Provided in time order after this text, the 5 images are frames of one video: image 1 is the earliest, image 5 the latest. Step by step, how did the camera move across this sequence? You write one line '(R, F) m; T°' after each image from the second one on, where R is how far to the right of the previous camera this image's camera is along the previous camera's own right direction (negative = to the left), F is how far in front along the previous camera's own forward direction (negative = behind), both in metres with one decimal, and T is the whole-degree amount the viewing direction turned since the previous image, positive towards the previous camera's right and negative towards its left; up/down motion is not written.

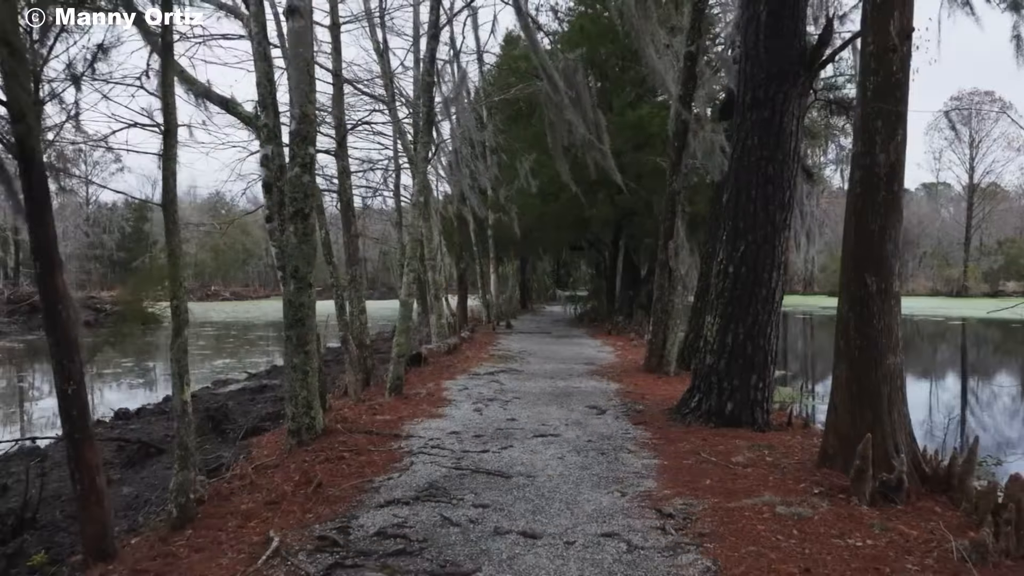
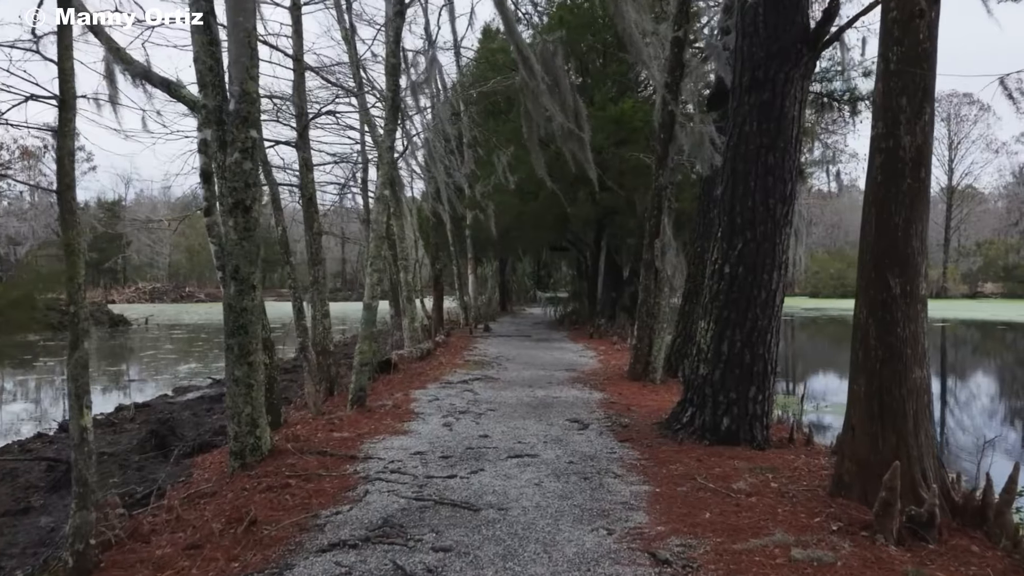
(+0.1, +0.7) m; +2°
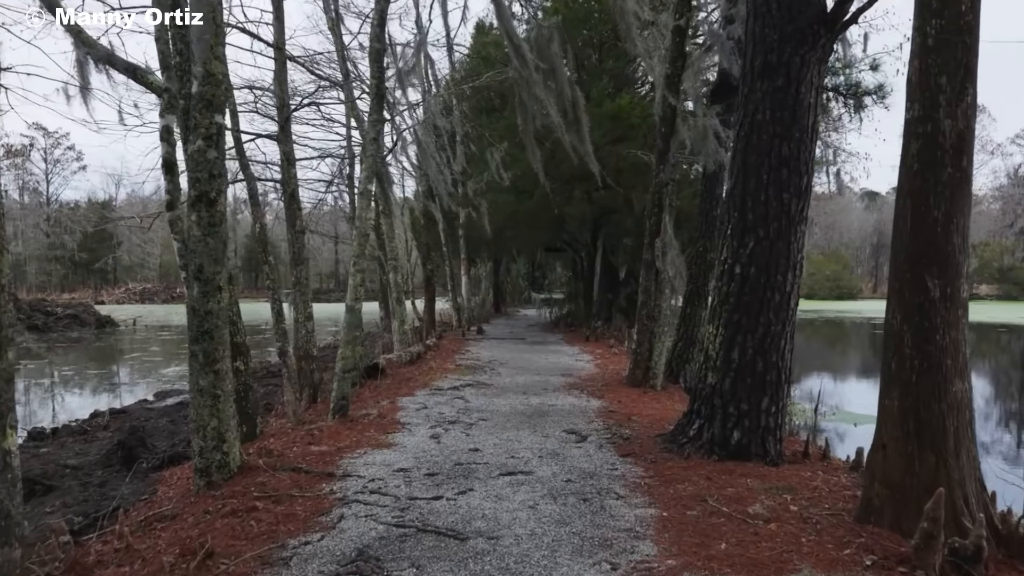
(0.0, +0.5) m; 0°
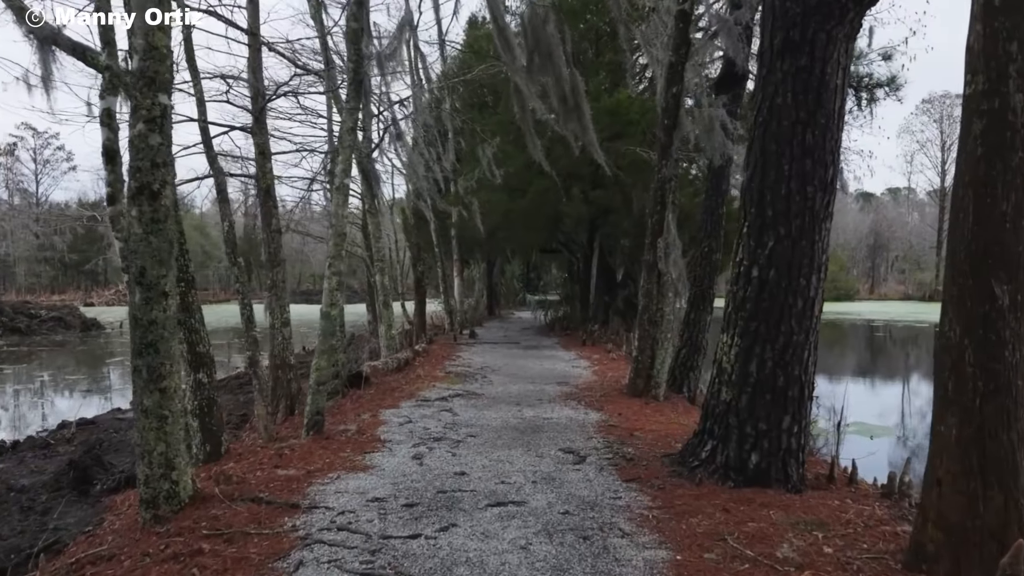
(0.0, +0.6) m; 0°
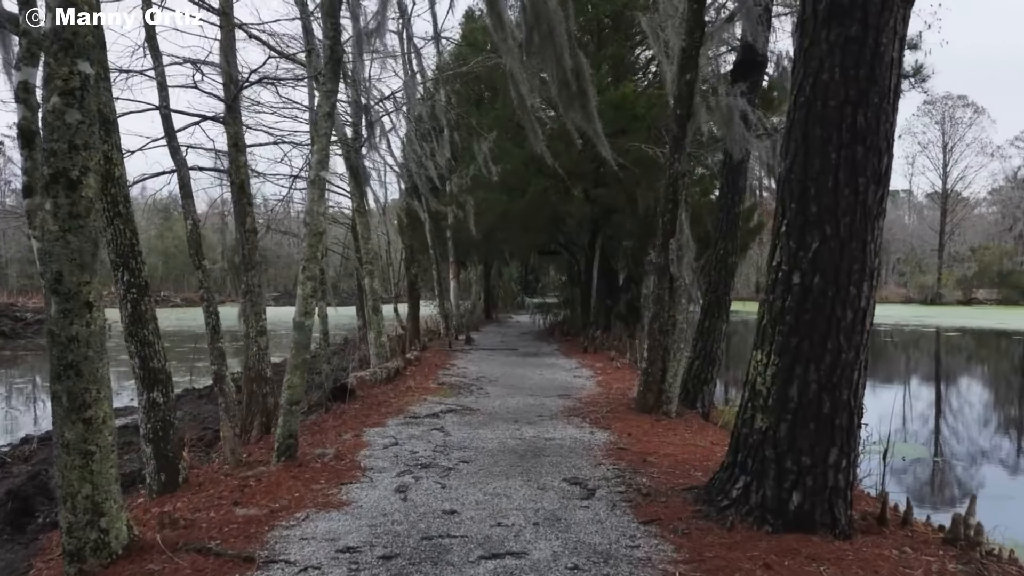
(0.0, +0.7) m; 0°
